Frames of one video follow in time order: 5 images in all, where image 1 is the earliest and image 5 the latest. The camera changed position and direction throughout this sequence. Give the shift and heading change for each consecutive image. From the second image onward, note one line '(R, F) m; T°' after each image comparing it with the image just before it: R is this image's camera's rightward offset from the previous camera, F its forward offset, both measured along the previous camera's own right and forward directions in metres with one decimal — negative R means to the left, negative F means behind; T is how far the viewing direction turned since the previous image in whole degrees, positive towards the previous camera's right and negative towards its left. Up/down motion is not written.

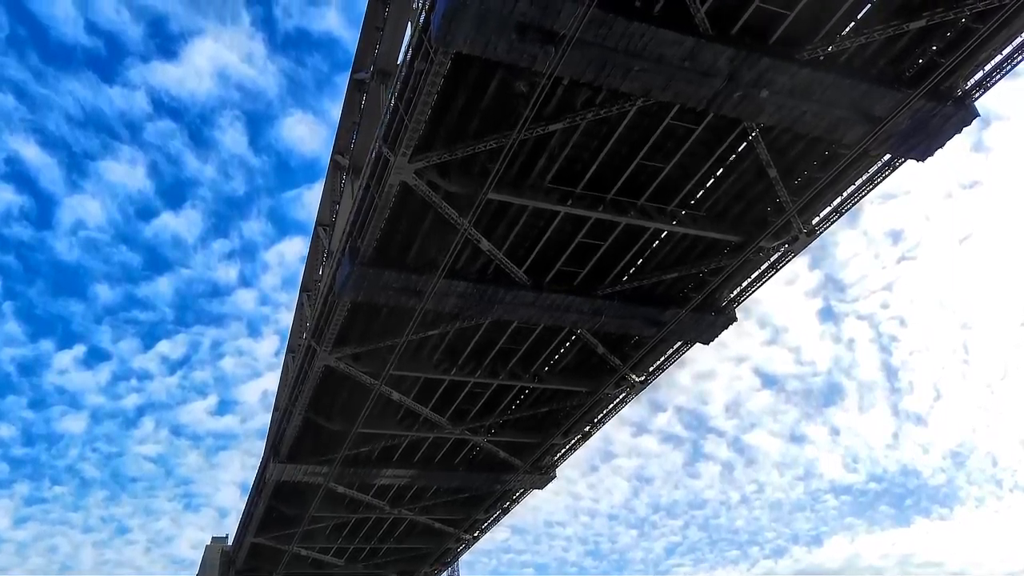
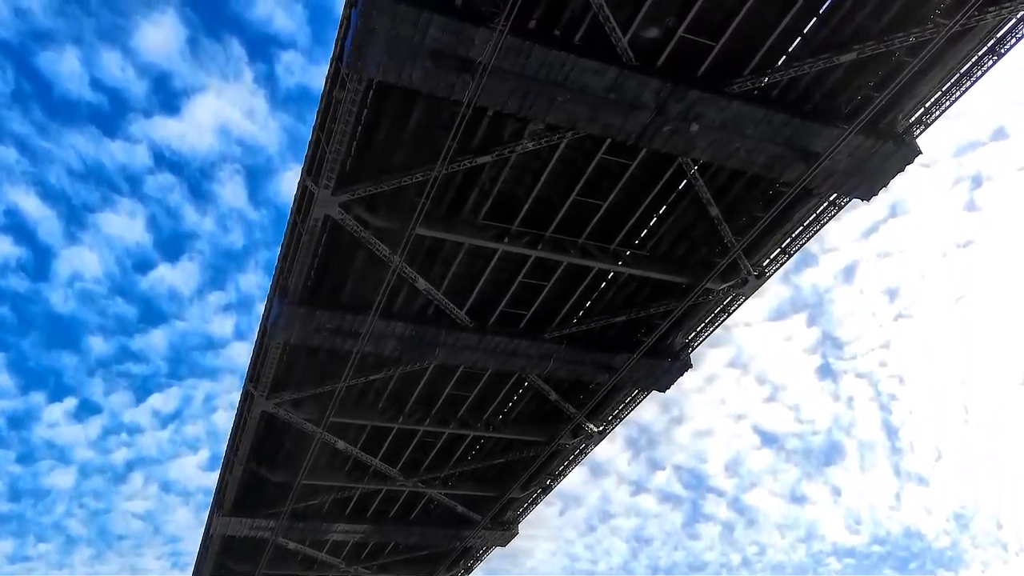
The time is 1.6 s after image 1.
(+1.3, +0.7) m; 0°
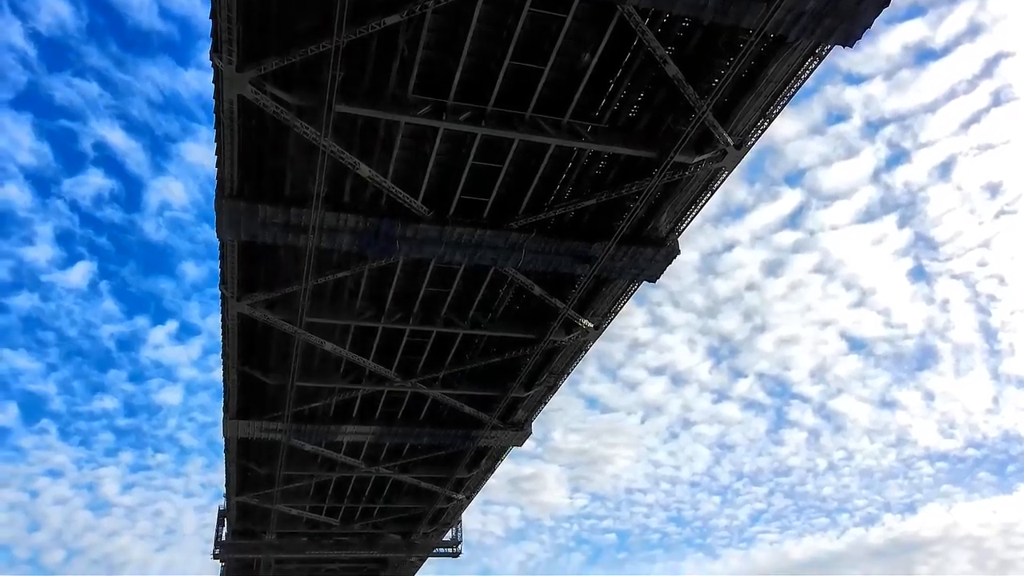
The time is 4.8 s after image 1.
(+2.6, +1.3) m; -6°
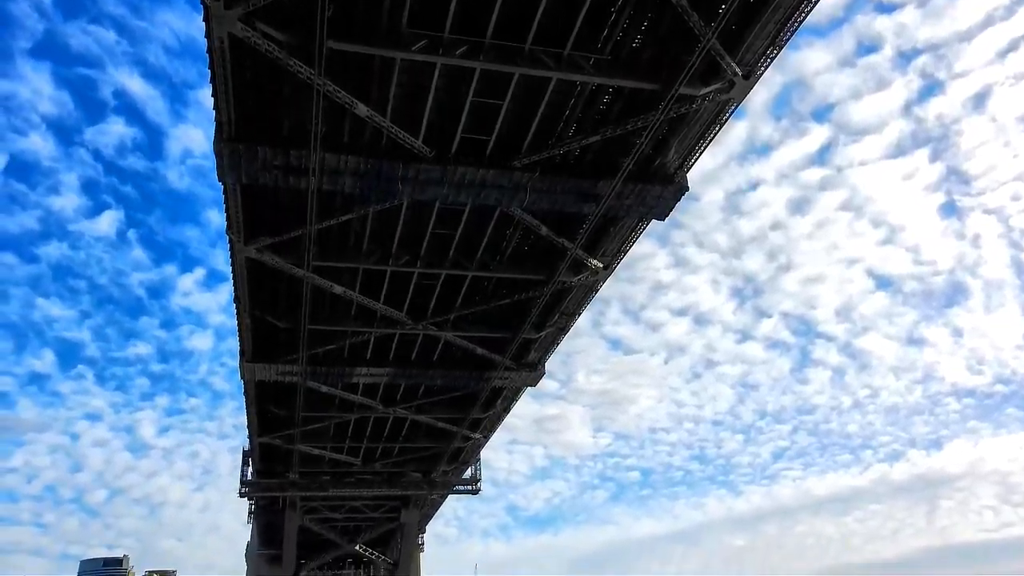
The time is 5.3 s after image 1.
(+0.4, +0.2) m; -2°
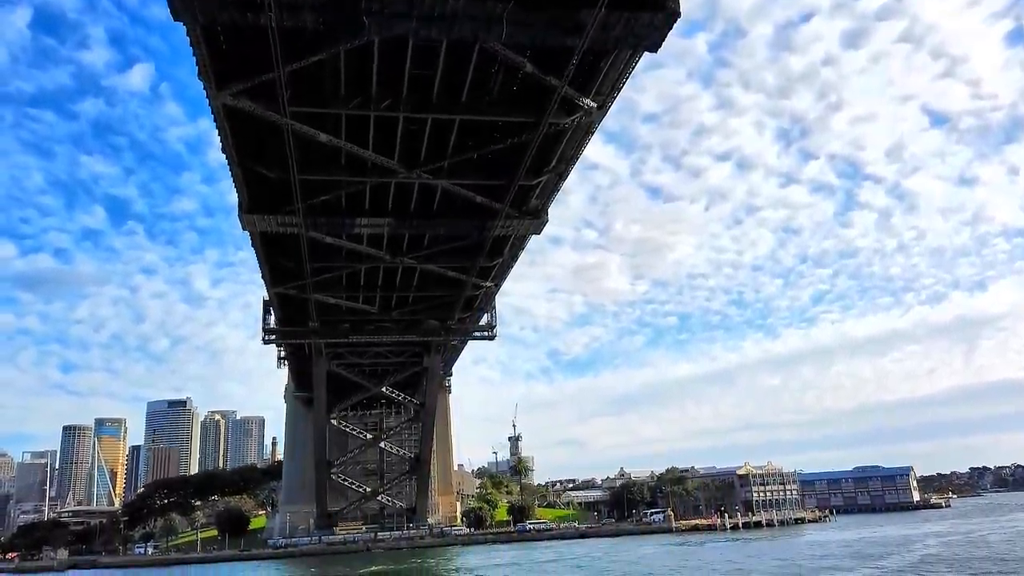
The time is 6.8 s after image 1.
(+1.3, +0.5) m; -3°
